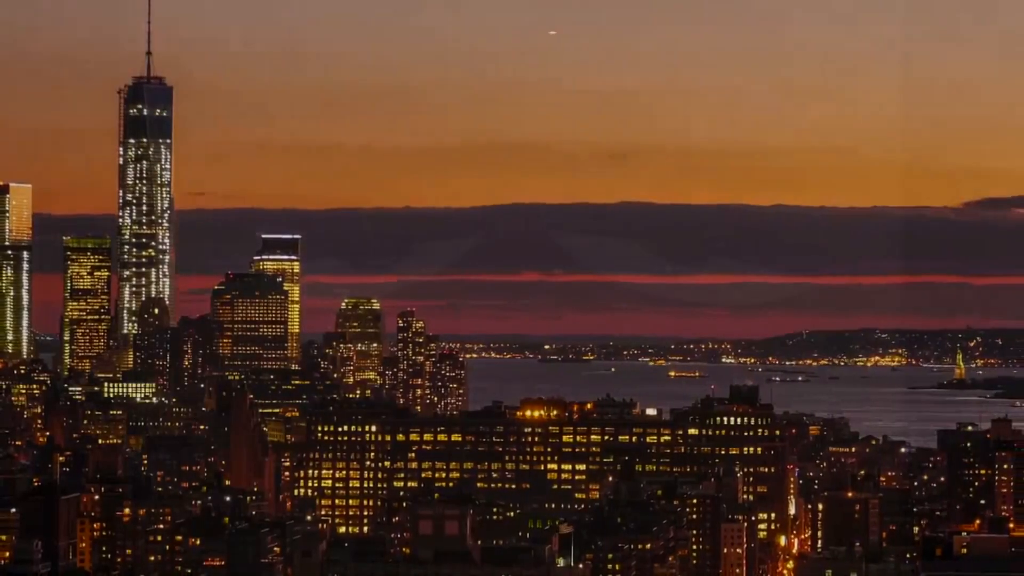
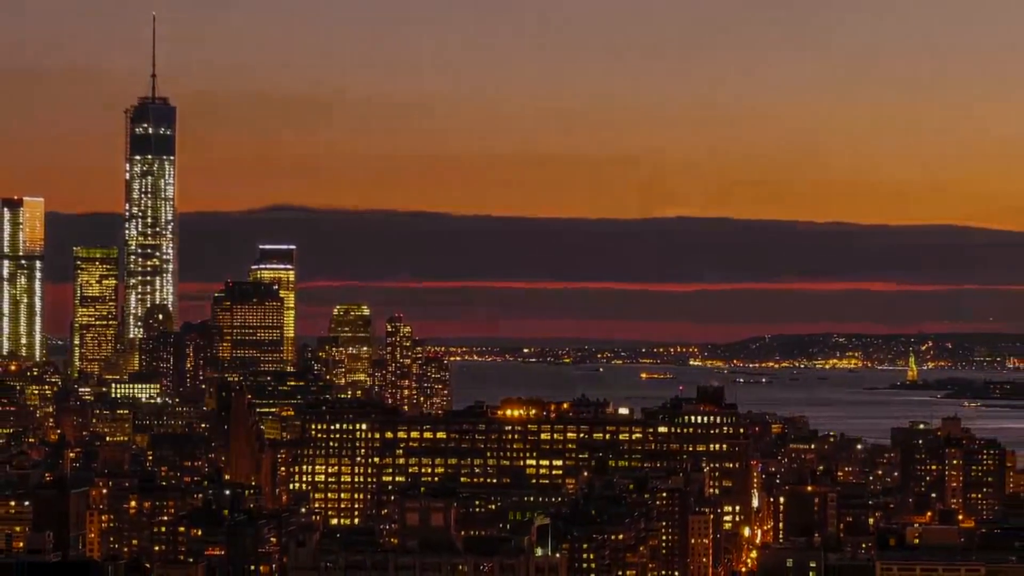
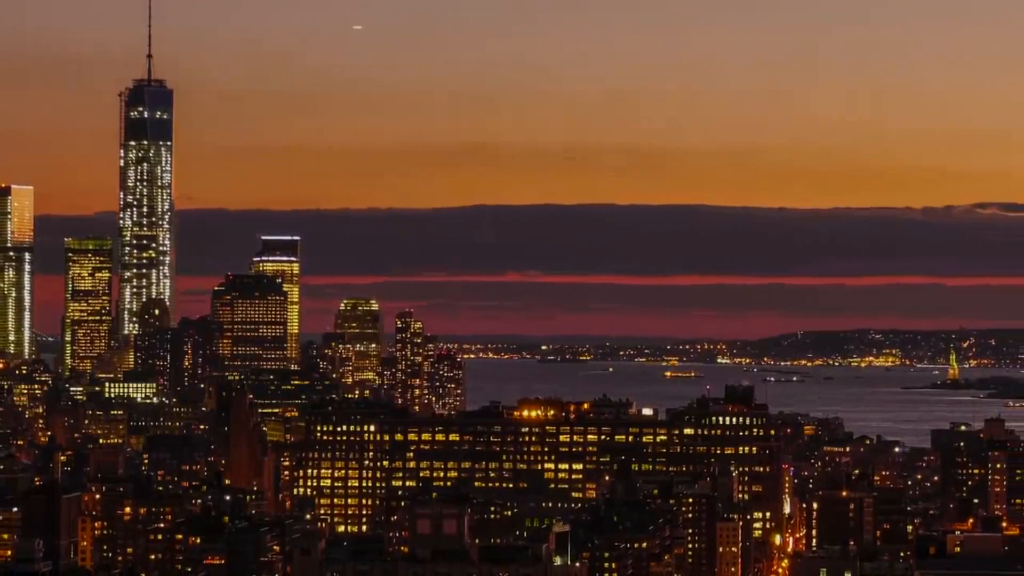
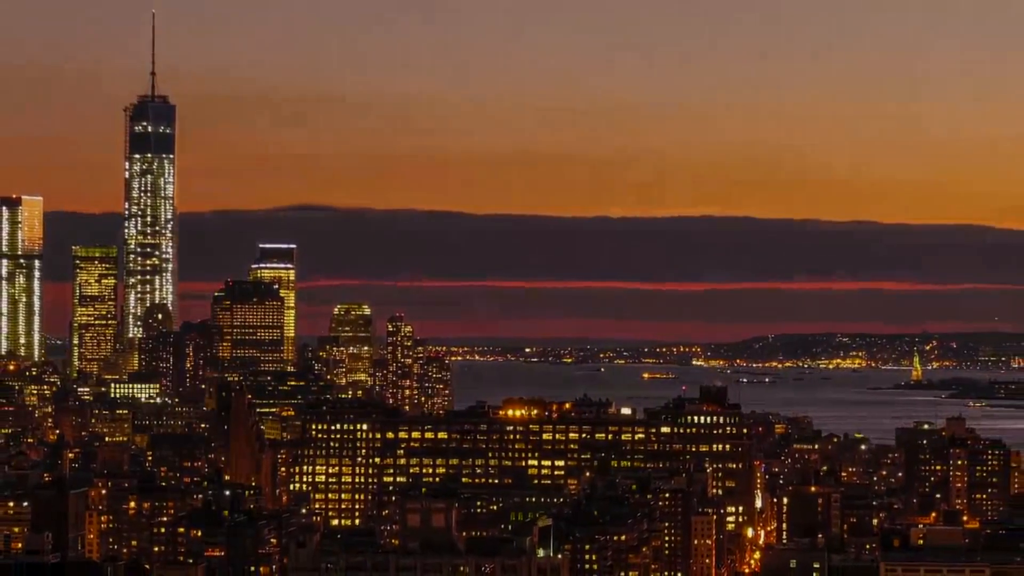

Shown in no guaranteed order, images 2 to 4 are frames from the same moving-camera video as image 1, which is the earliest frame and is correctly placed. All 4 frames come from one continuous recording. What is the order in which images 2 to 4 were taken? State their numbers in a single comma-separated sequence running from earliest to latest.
3, 4, 2
